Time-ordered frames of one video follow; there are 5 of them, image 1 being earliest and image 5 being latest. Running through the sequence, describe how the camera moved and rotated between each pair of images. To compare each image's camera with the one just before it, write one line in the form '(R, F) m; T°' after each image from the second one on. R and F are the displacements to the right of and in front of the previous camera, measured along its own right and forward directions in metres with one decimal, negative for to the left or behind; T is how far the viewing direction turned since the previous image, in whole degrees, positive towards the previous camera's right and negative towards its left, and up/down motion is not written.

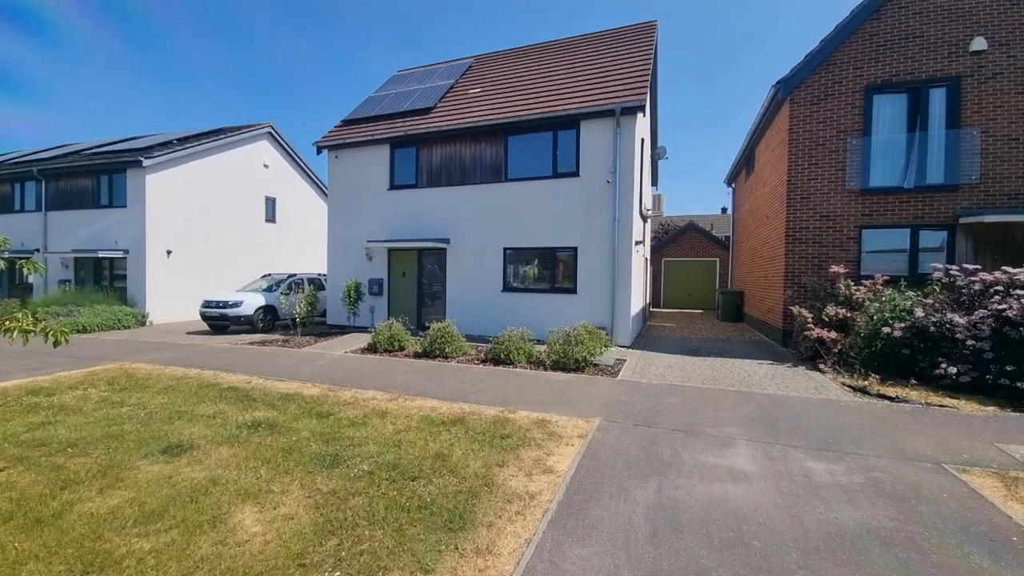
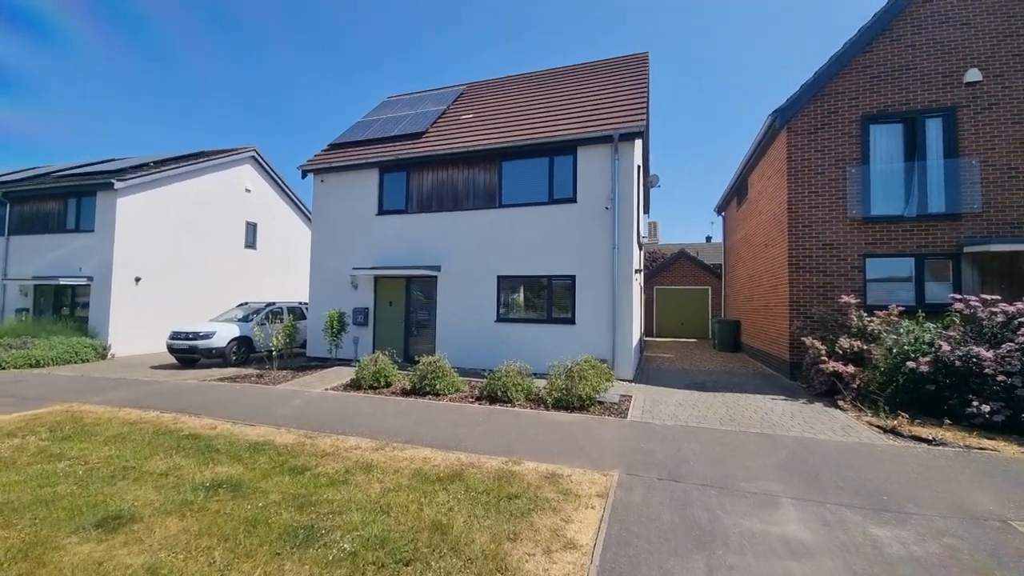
(-0.2, +0.6) m; +2°
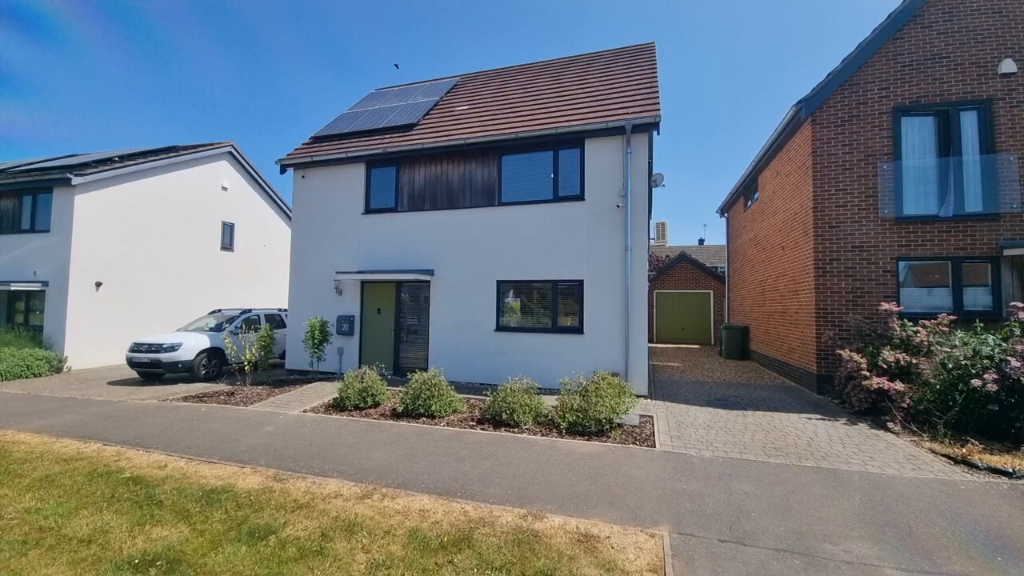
(-0.3, +1.0) m; +2°
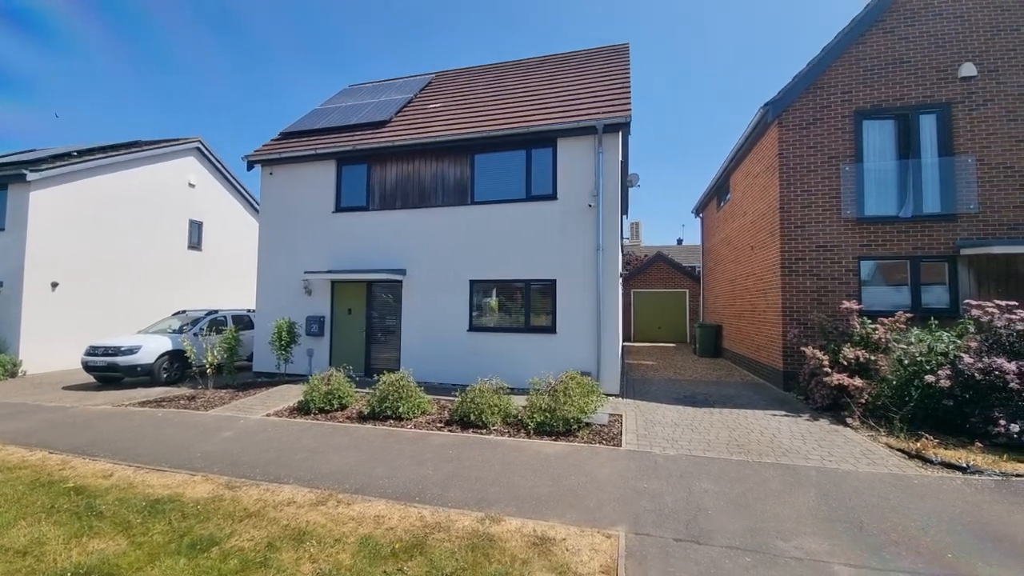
(+0.2, +0.1) m; +2°
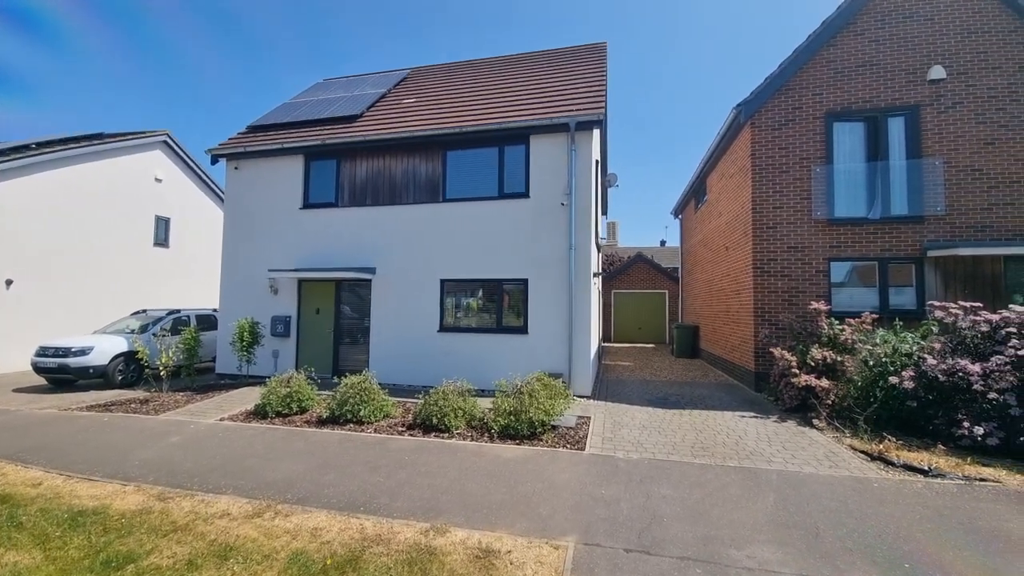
(+0.4, +0.2) m; +2°
